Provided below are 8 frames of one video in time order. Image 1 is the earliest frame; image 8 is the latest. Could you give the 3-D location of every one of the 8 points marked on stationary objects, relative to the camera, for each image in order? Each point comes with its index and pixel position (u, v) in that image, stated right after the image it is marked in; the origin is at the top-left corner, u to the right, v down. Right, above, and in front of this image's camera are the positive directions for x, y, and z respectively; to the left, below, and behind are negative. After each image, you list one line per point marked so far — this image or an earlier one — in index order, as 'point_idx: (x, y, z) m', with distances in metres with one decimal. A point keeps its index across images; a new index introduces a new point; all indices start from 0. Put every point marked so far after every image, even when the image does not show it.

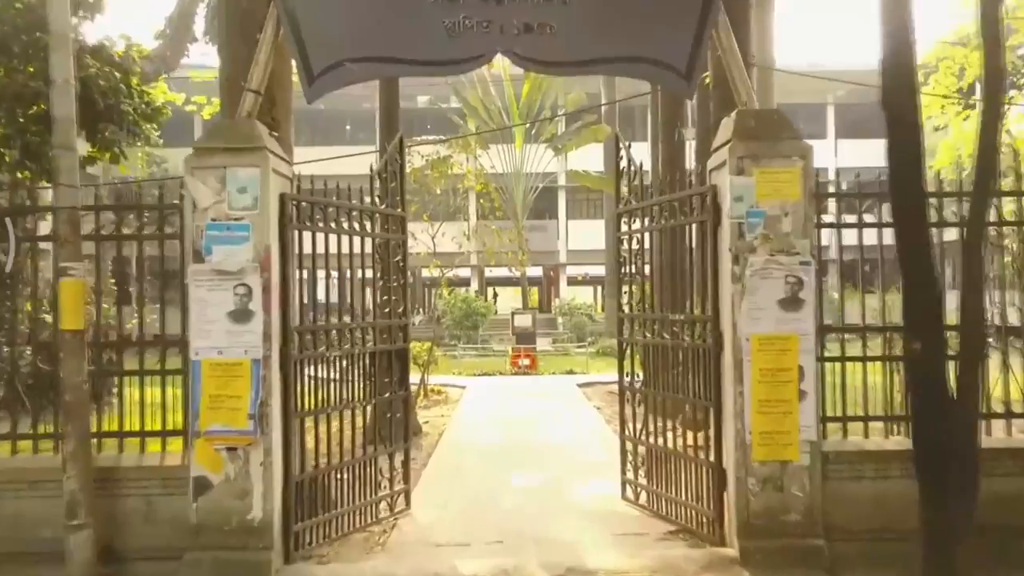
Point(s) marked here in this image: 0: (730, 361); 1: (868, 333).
0: (+0.6, -0.2, +4.3) m
1: (+1.1, -0.1, +4.4) m
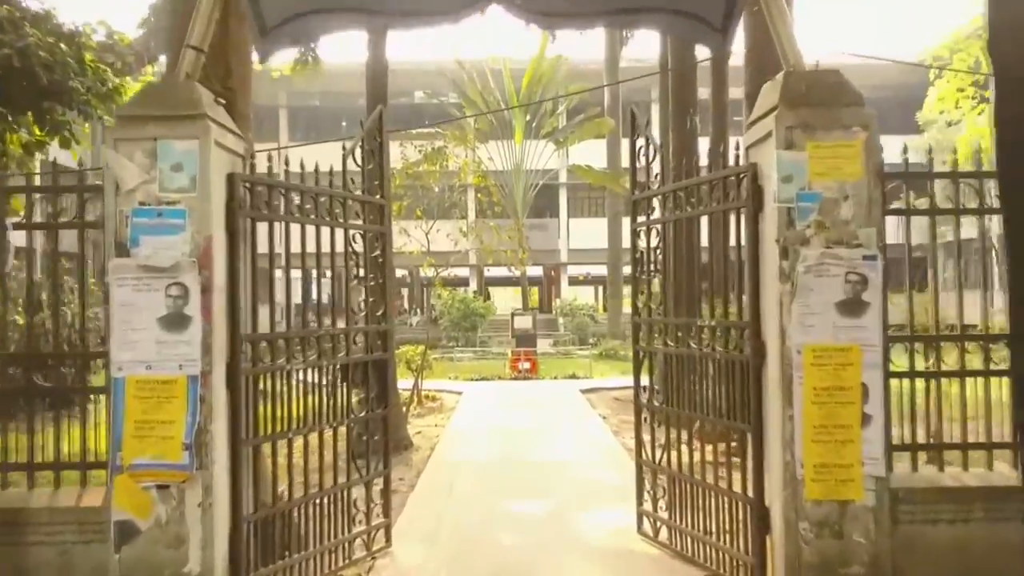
0: (+0.6, -0.2, +3.5) m
1: (+1.1, -0.1, +3.6) m
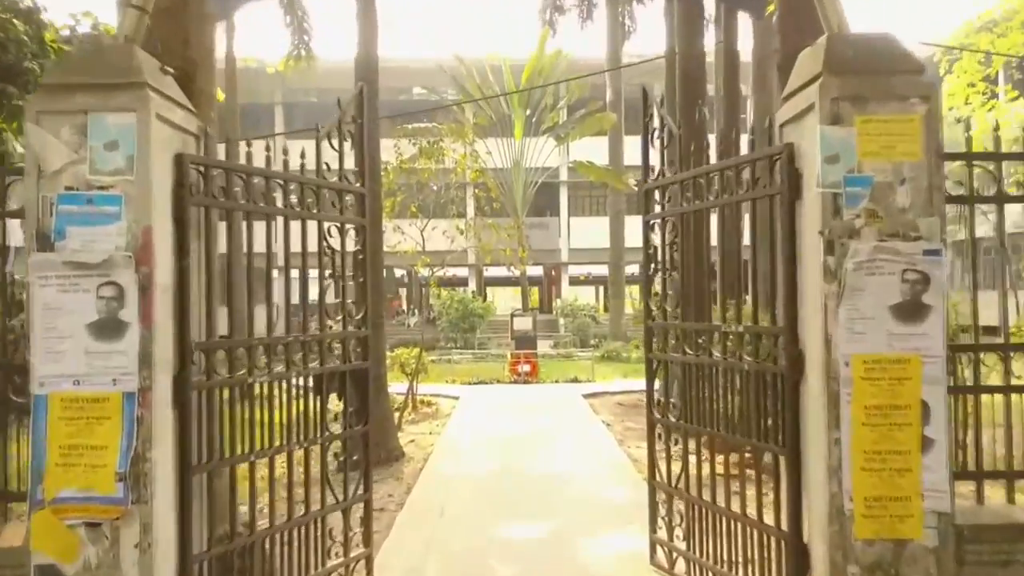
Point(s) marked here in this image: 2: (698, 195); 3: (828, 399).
0: (+0.6, -0.2, +3.0) m
1: (+1.1, -0.1, +3.1) m
2: (+0.5, +0.2, +3.8) m
3: (+0.6, -0.2, +2.9) m
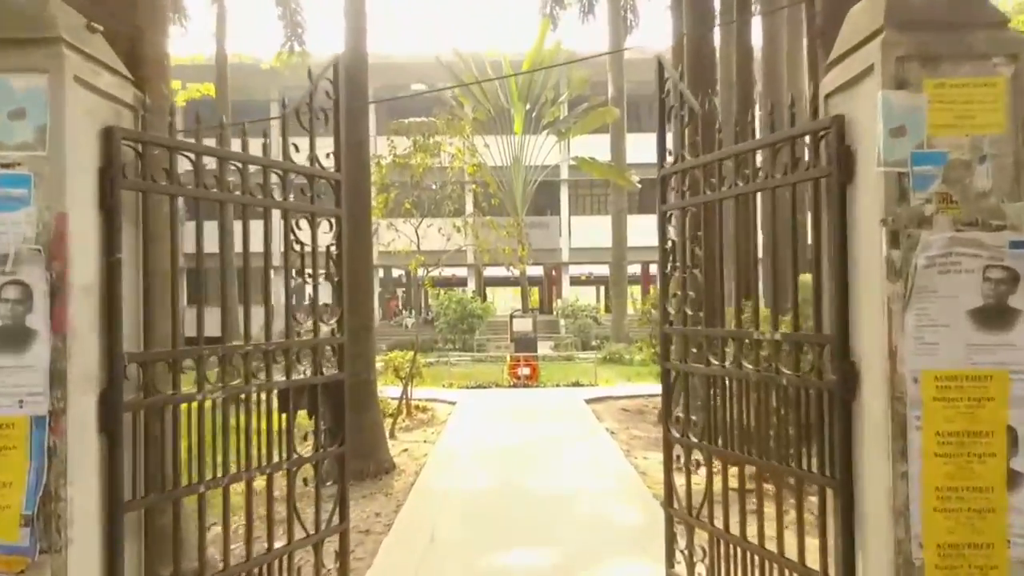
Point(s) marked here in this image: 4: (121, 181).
0: (+0.6, -0.2, +2.4) m
1: (+1.1, -0.1, +2.6) m
2: (+0.5, +0.2, +3.3) m
3: (+0.6, -0.2, +2.4) m
4: (-0.7, +0.2, +2.6) m
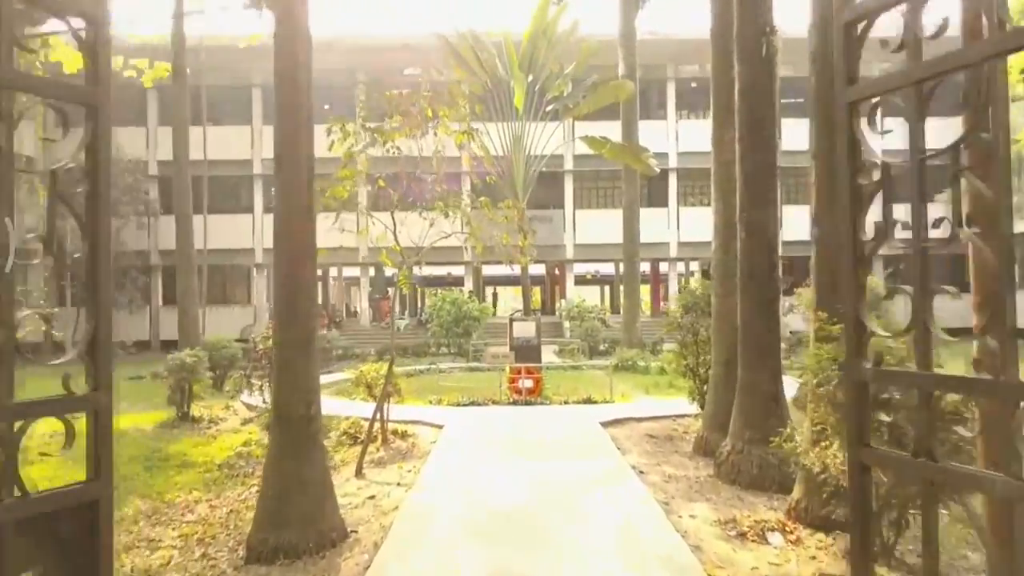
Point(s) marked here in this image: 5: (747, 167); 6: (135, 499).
0: (+0.6, -0.2, +0.3) m
1: (+1.1, -0.1, +0.5) m
2: (+0.5, +0.3, +1.2) m
3: (+0.6, -0.2, +0.3) m
4: (-0.7, +0.2, +0.5) m
5: (+1.2, +0.6, +7.1) m
6: (-1.9, -1.1, +7.3) m
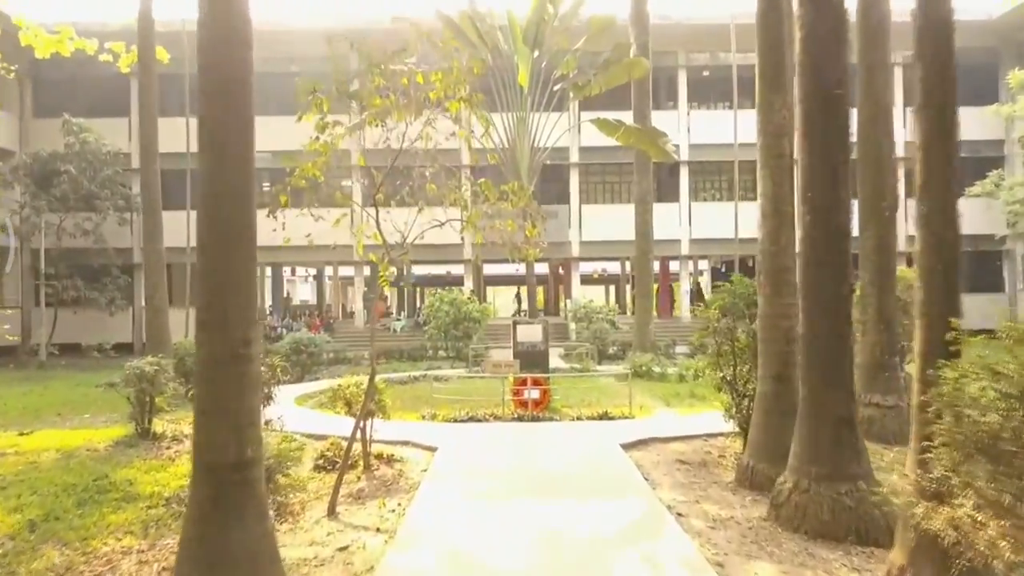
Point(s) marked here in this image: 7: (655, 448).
0: (+0.6, -0.2, -1.1) m
1: (+1.1, -0.1, -0.9) m
2: (+0.5, +0.3, -0.2) m
3: (+0.6, -0.2, -1.1) m
4: (-0.7, +0.2, -0.9) m
5: (+1.2, +0.6, +5.7) m
6: (-1.9, -1.1, +5.9) m
7: (+0.8, -0.9, +8.1) m
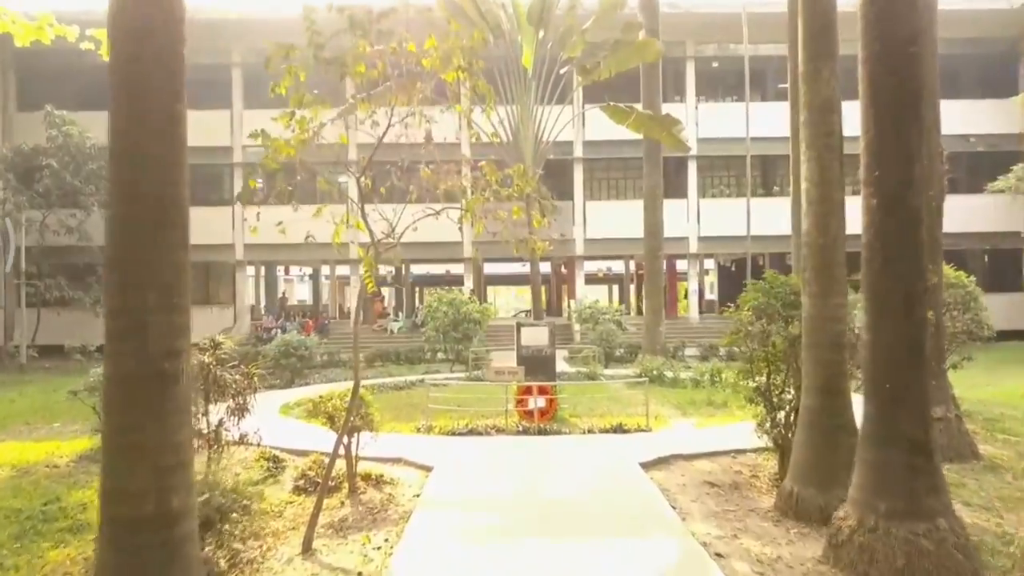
0: (+0.7, -0.2, -2.0) m
1: (+1.1, -0.1, -1.9) m
2: (+0.5, +0.3, -1.1) m
3: (+0.7, -0.2, -2.1) m
4: (-0.7, +0.2, -1.9) m
5: (+1.2, +0.6, +4.8) m
6: (-1.9, -1.1, +4.9) m
7: (+0.8, -0.9, +7.2) m
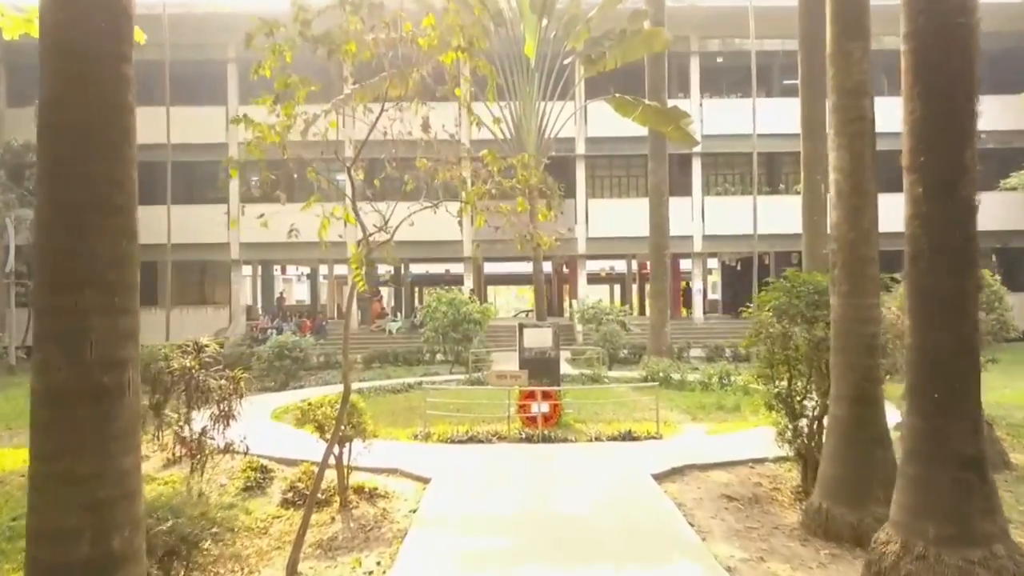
0: (+0.7, -0.2, -2.5) m
1: (+1.1, -0.1, -2.4) m
2: (+0.5, +0.3, -1.6) m
3: (+0.7, -0.2, -2.6) m
4: (-0.7, +0.2, -2.3) m
5: (+1.2, +0.6, +4.3) m
6: (-1.8, -1.0, +4.4) m
7: (+0.9, -0.9, +6.7) m
